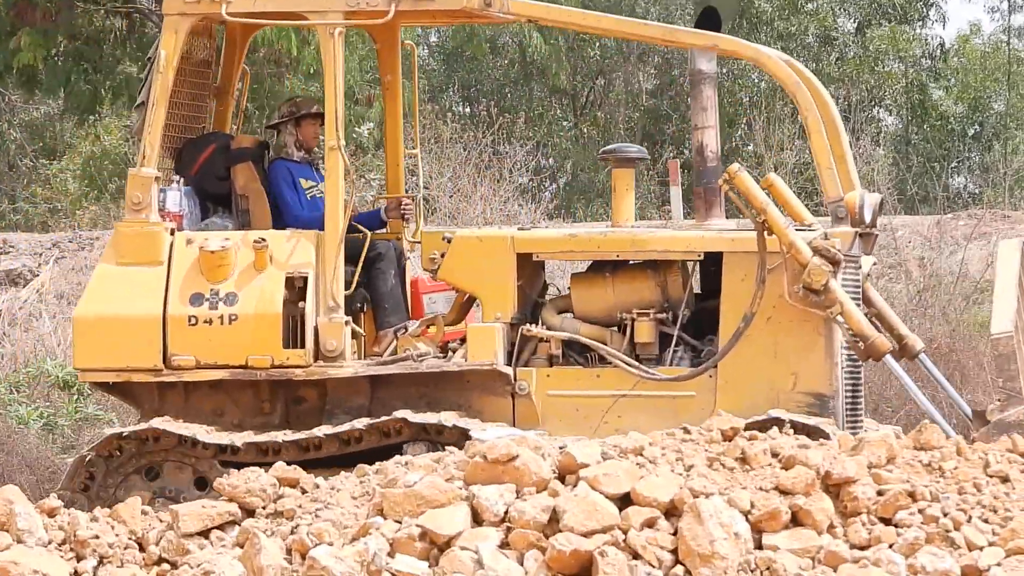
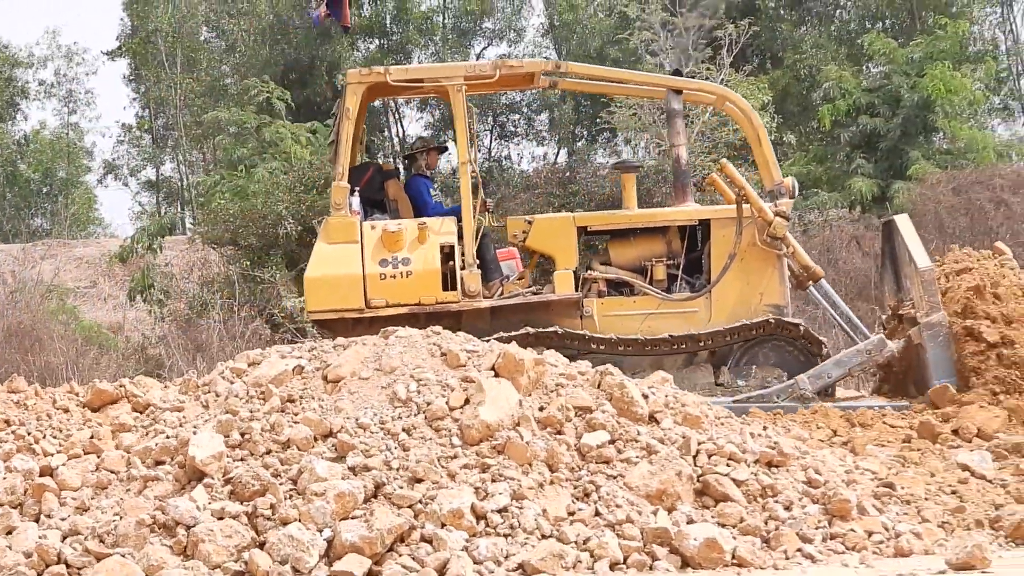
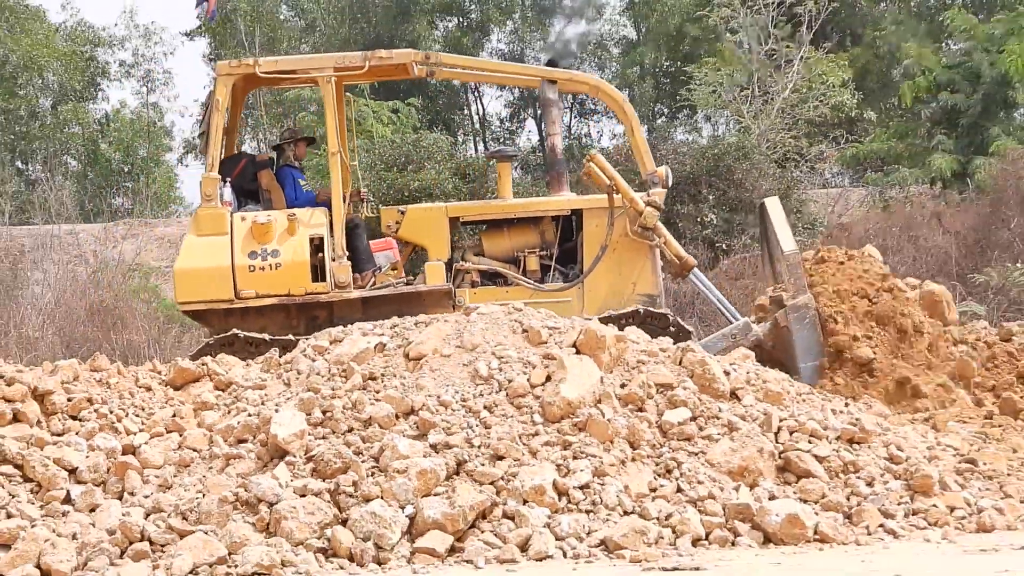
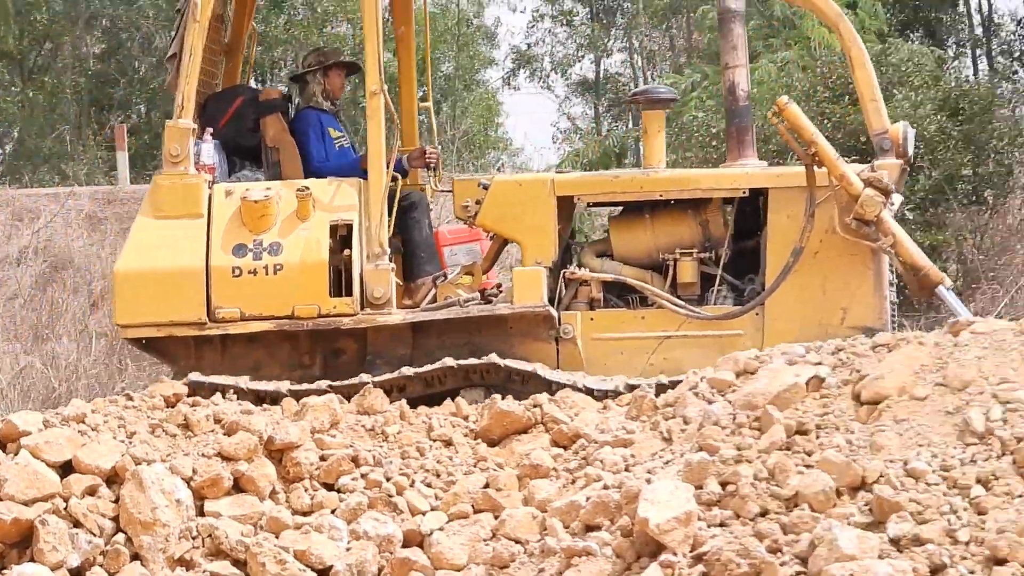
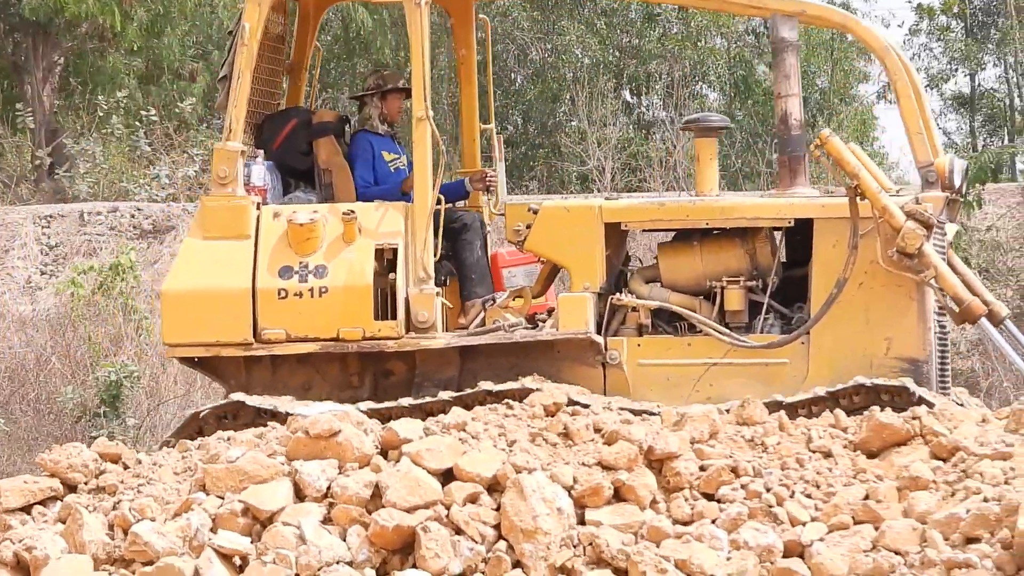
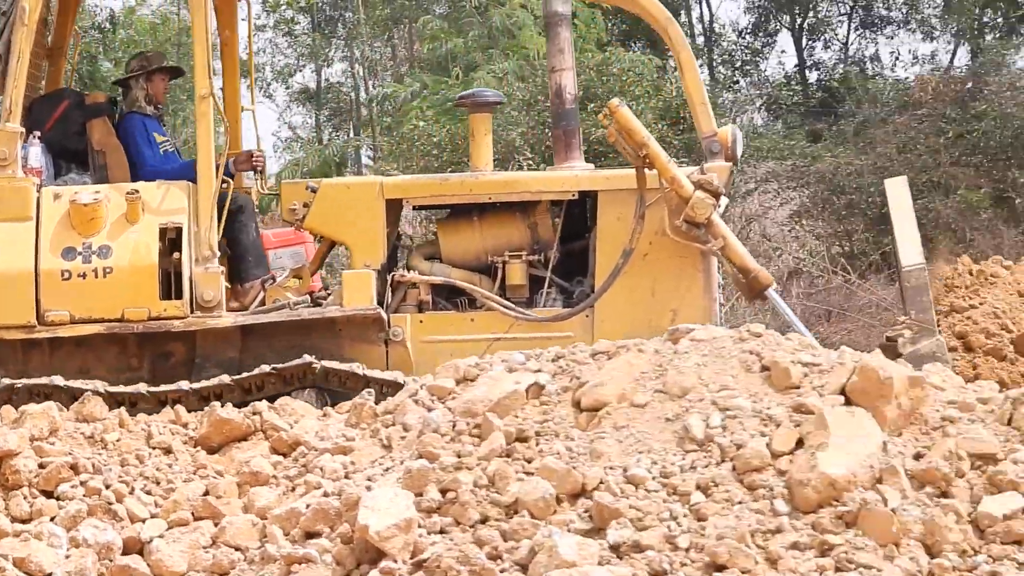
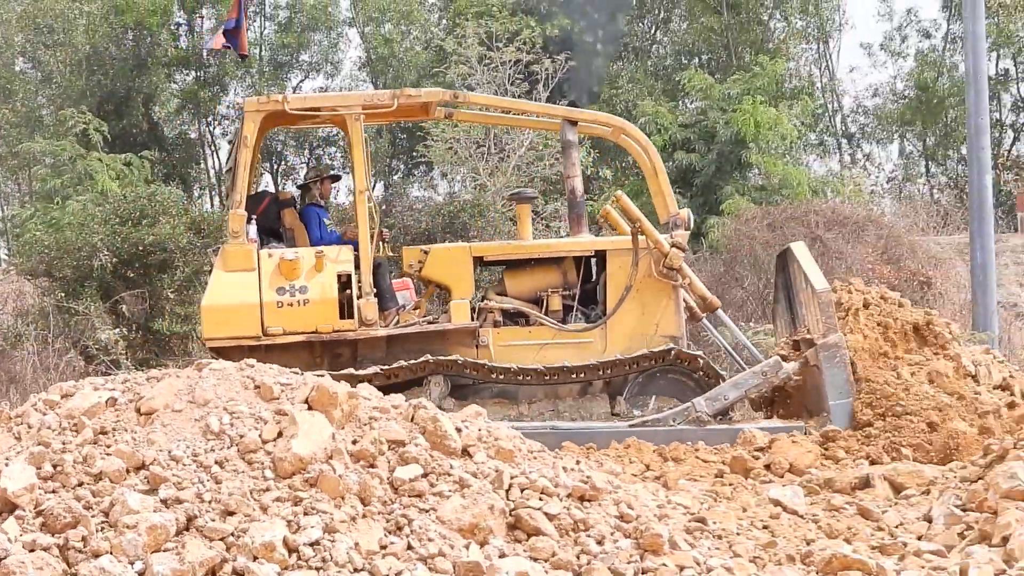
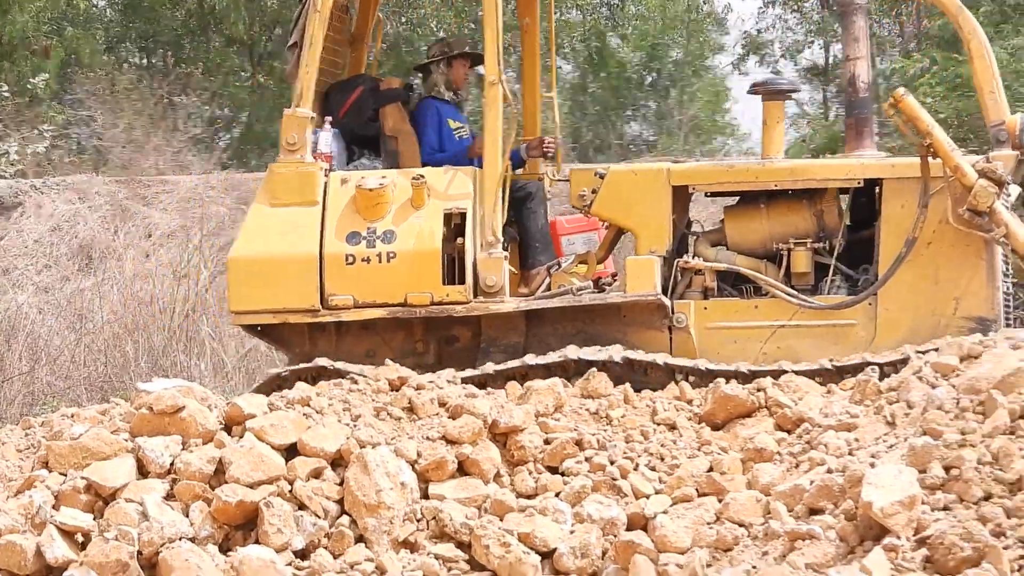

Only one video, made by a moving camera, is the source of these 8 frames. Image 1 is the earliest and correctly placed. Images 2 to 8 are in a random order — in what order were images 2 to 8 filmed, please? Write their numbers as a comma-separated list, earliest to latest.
5, 8, 4, 6, 3, 2, 7
